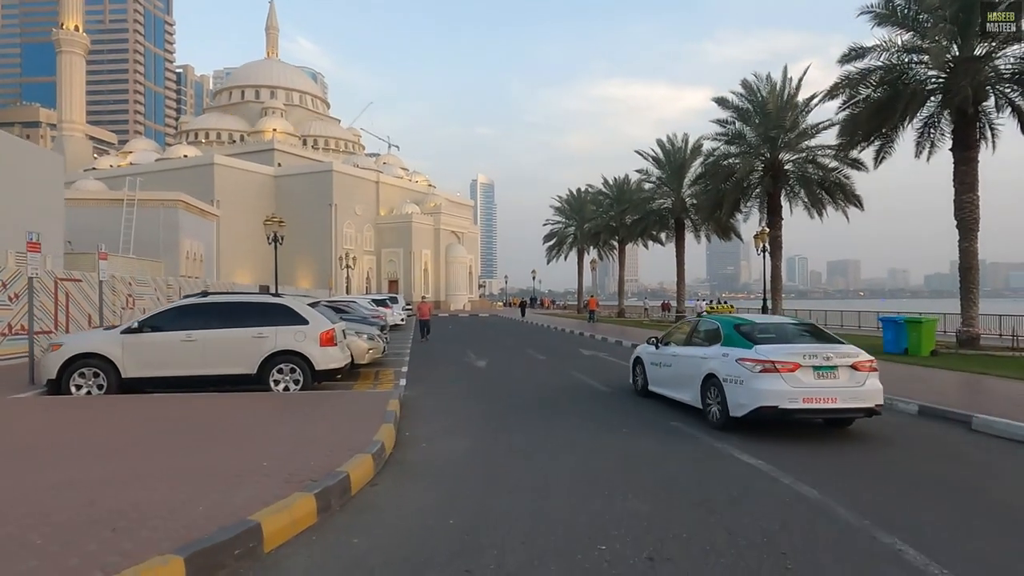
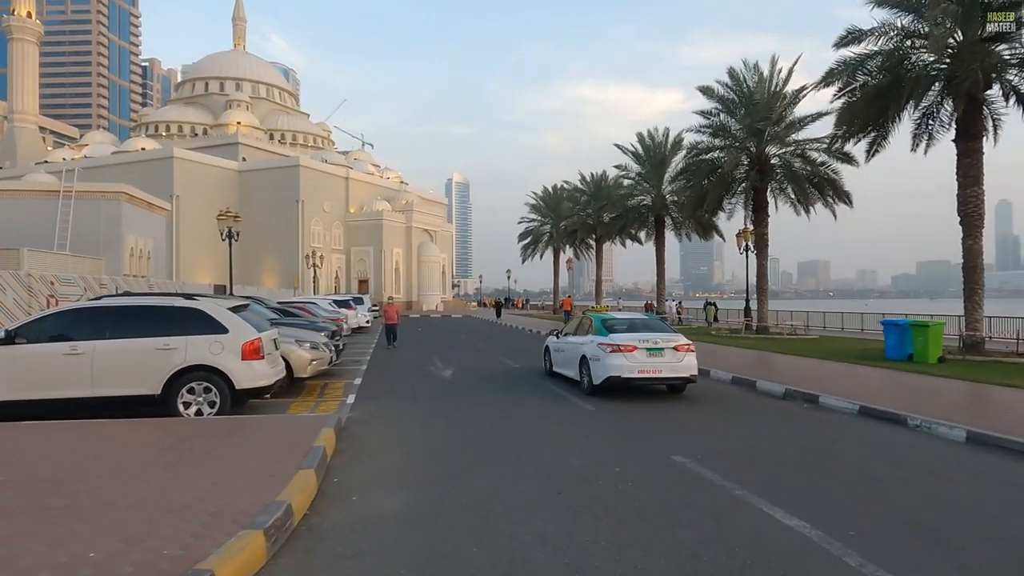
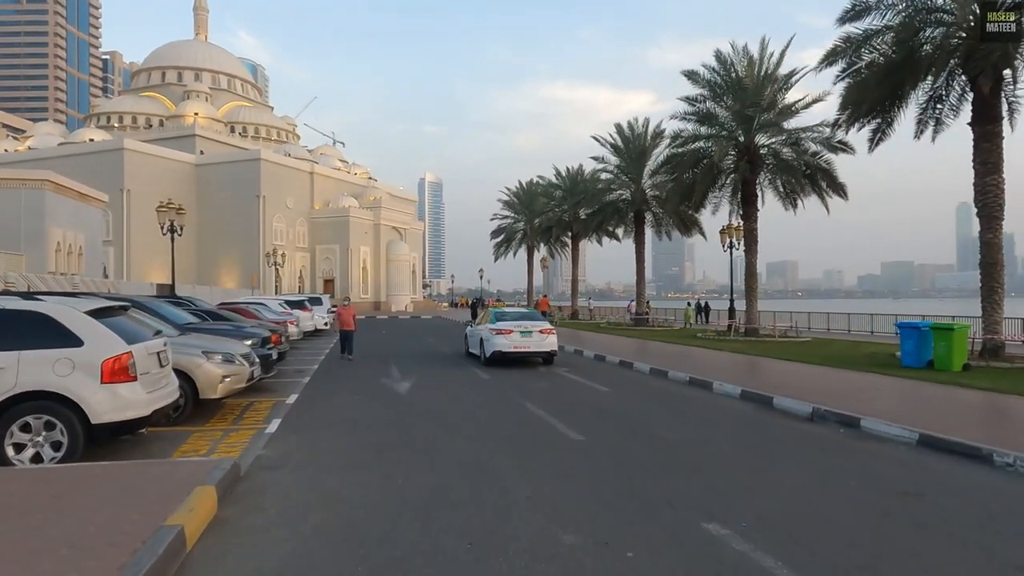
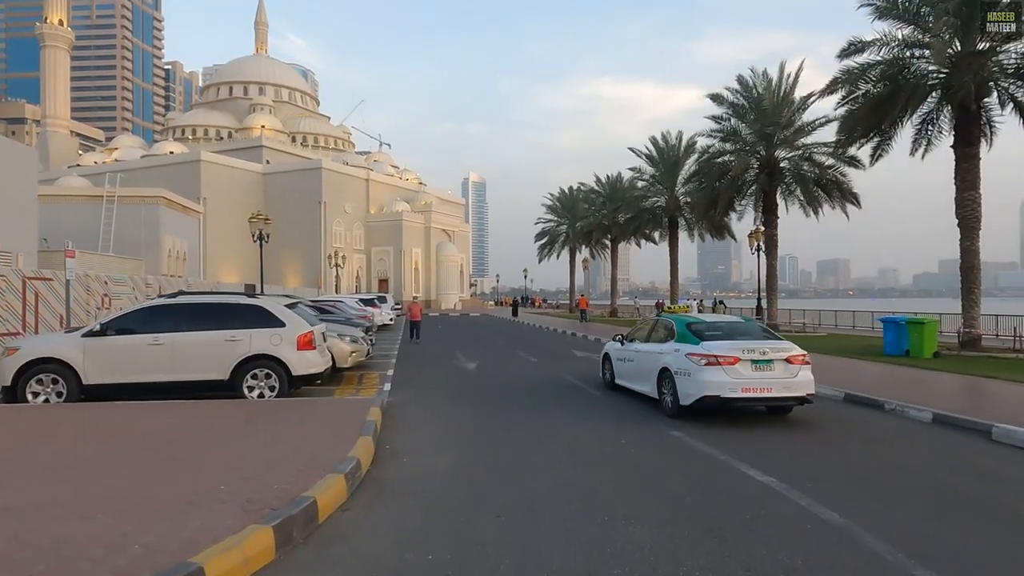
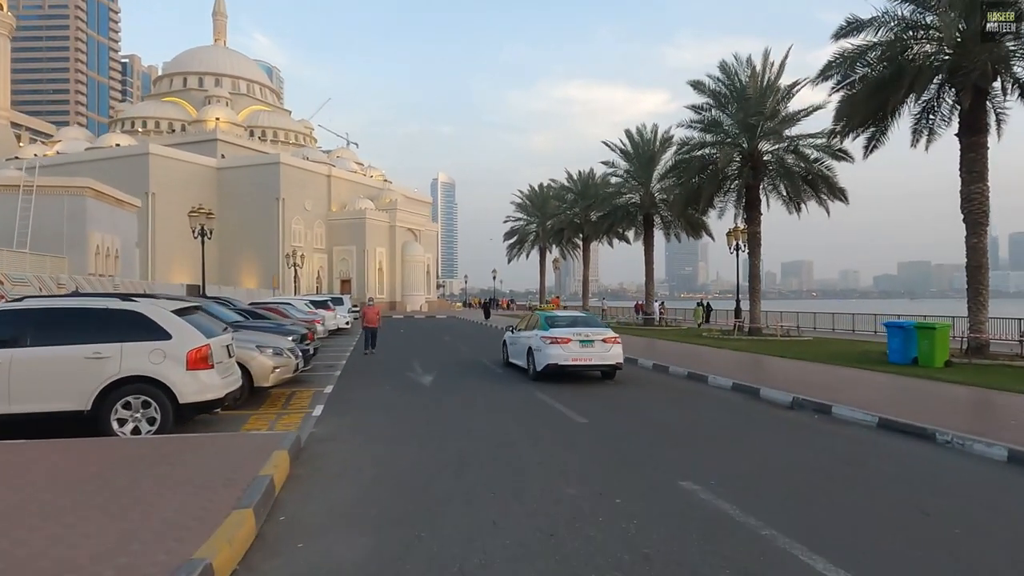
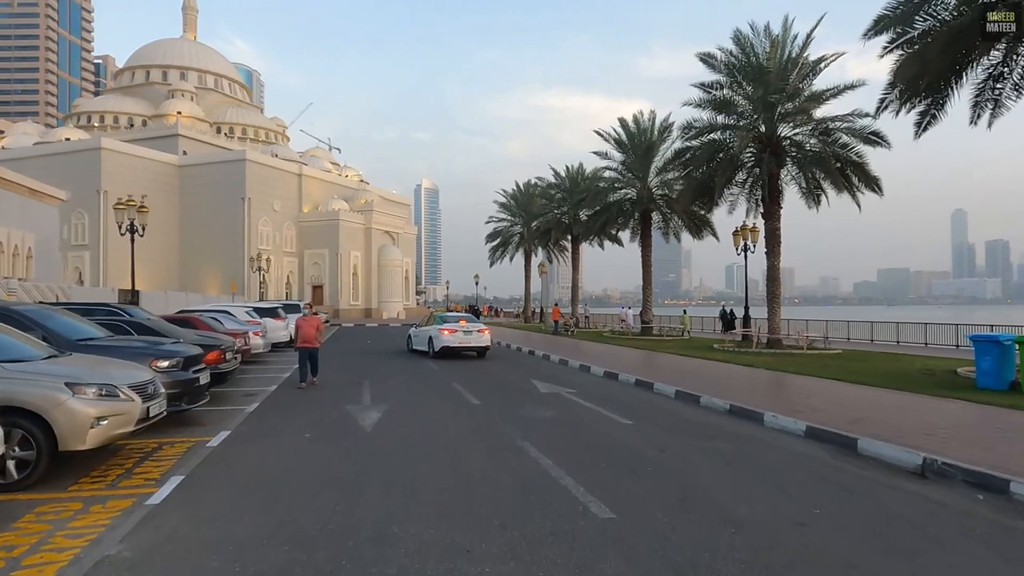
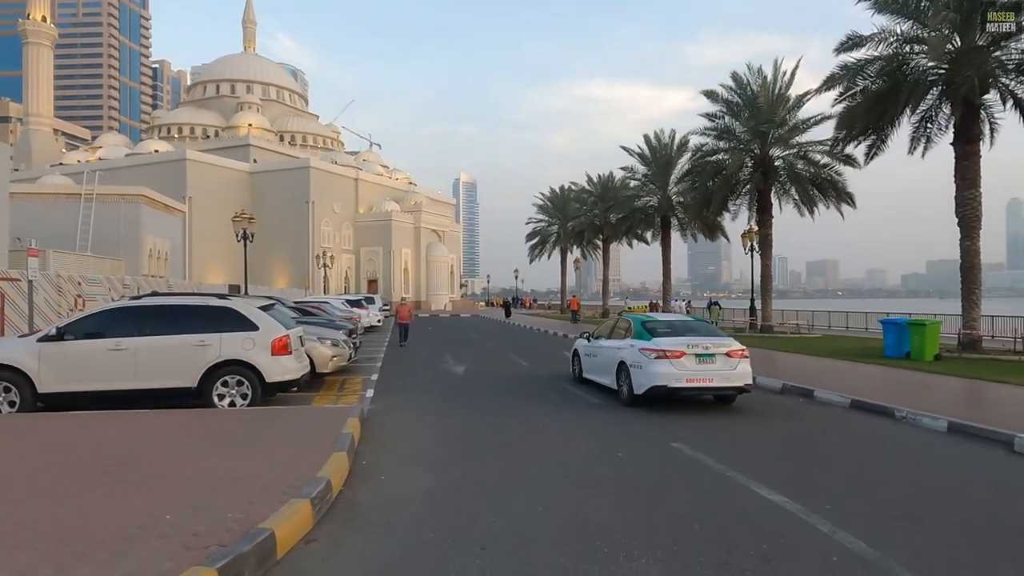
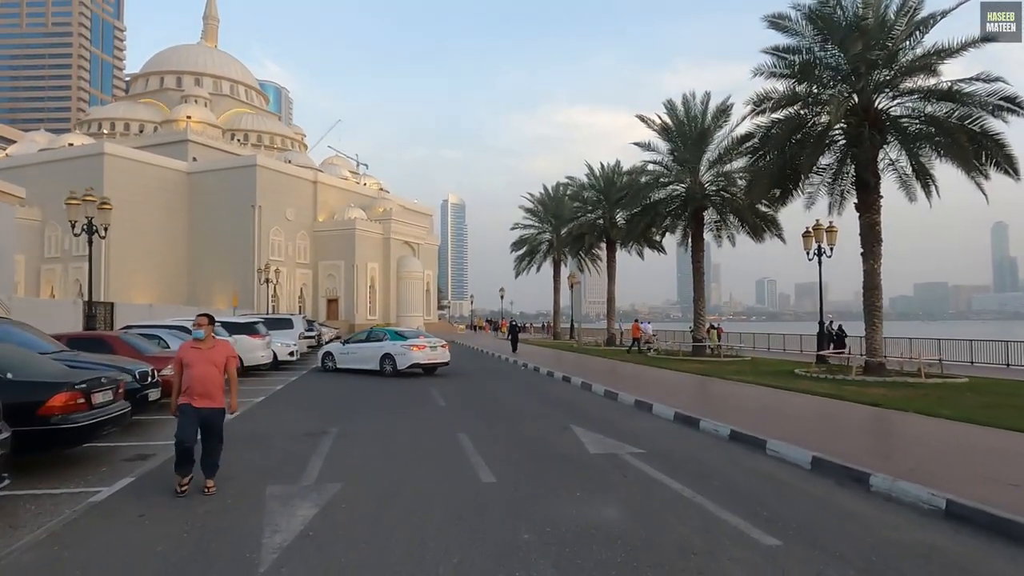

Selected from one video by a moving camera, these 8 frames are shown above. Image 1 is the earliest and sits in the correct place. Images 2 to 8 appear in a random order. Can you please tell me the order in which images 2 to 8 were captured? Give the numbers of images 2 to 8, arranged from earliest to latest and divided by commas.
4, 7, 2, 5, 3, 6, 8
